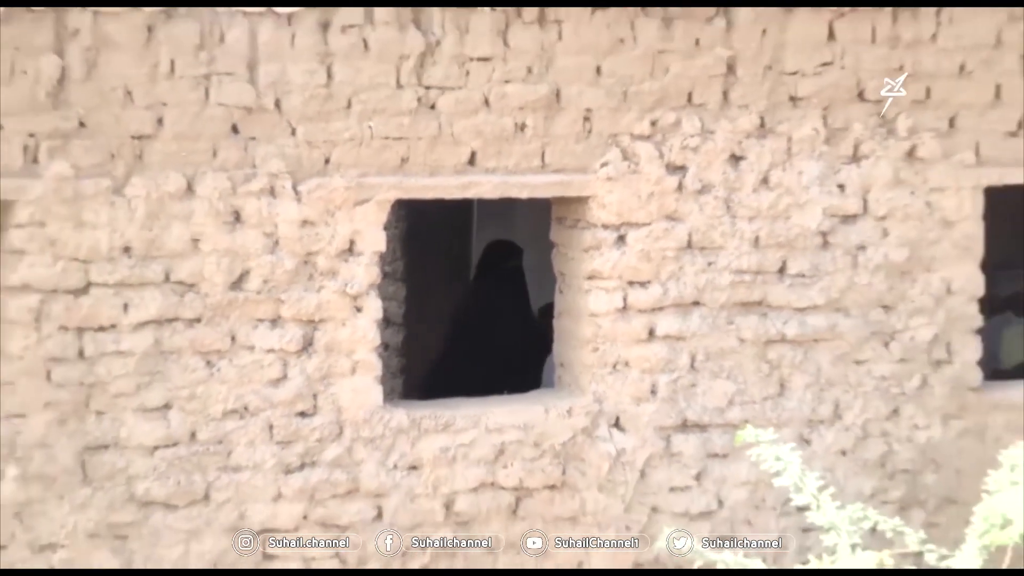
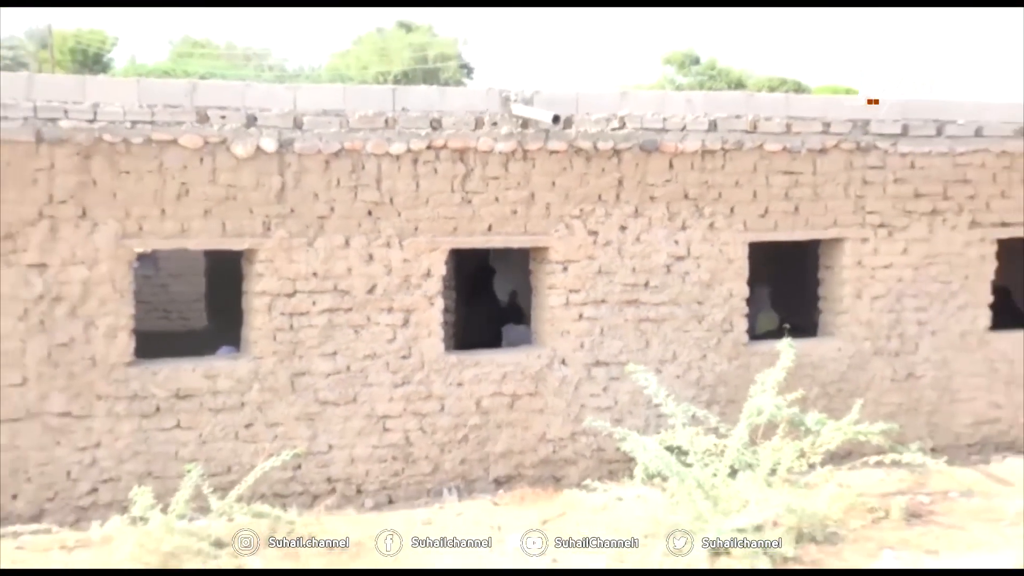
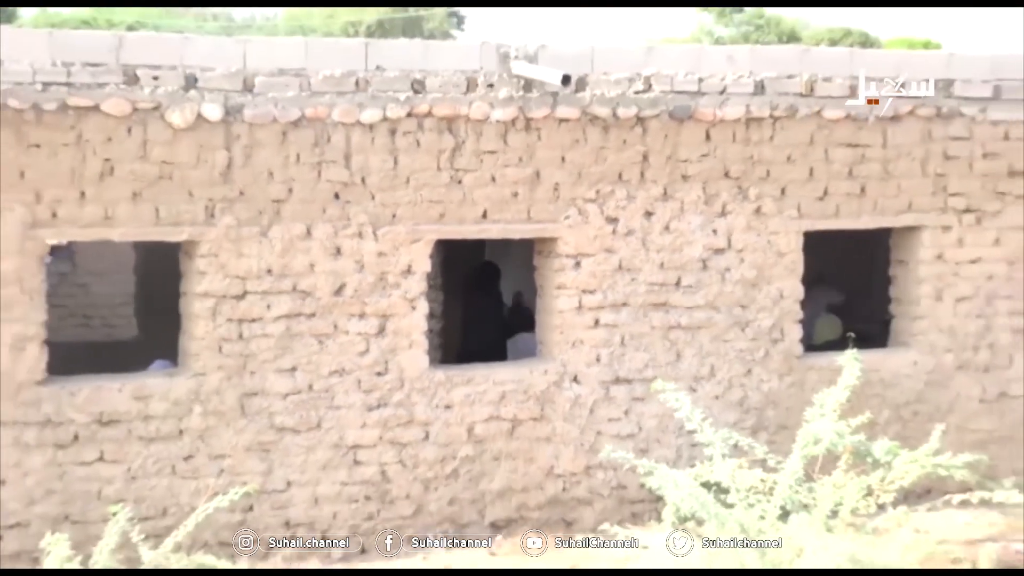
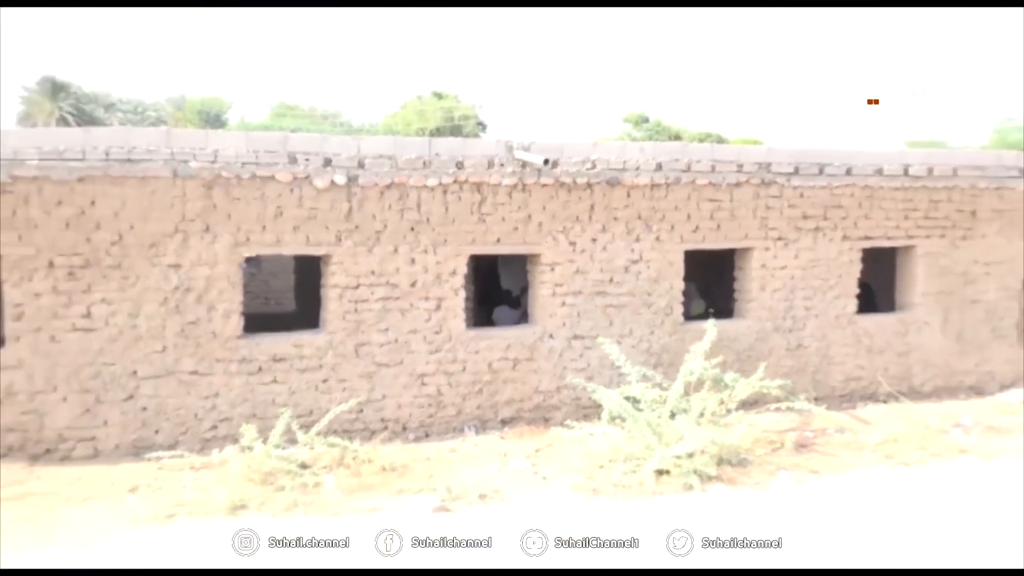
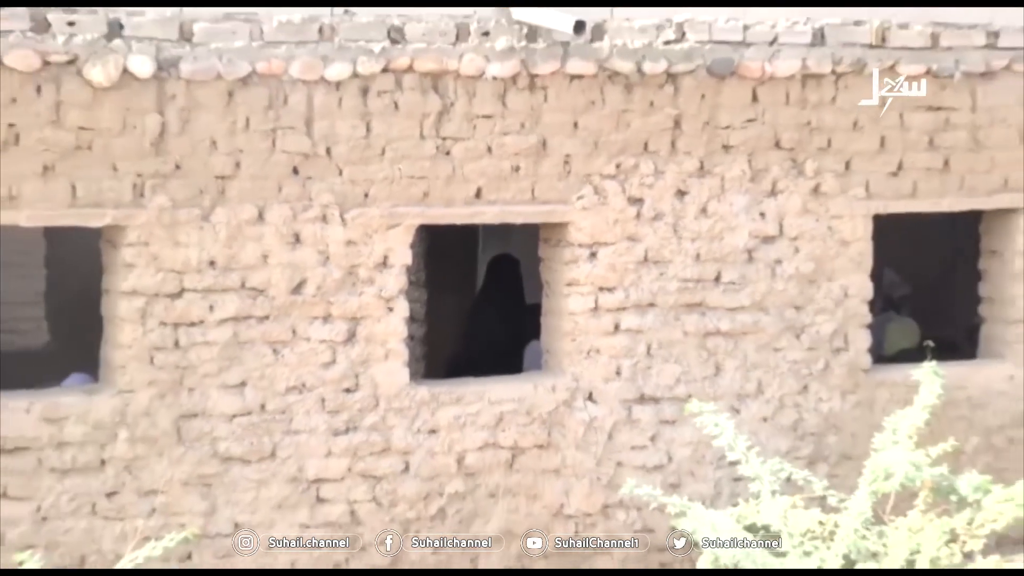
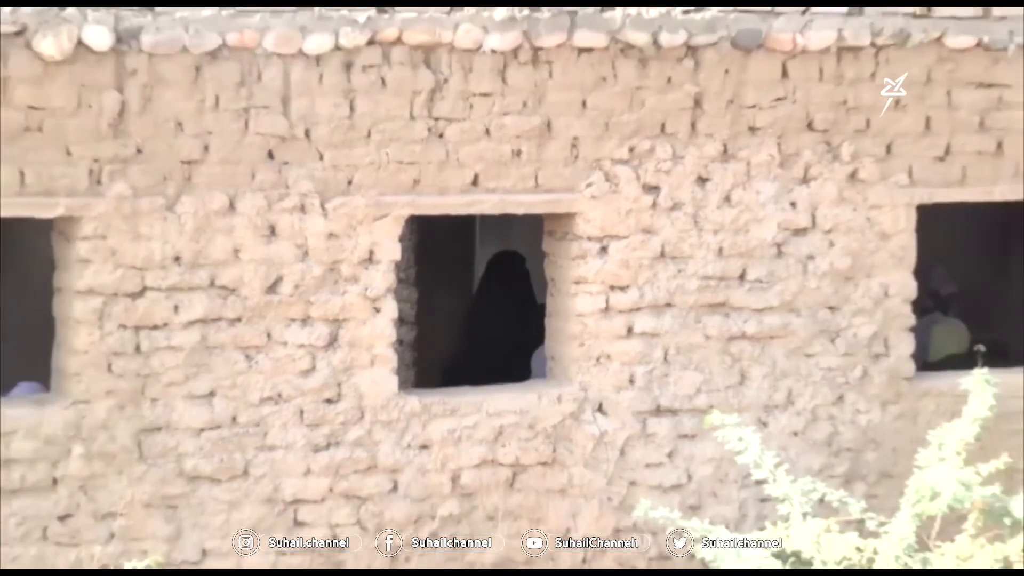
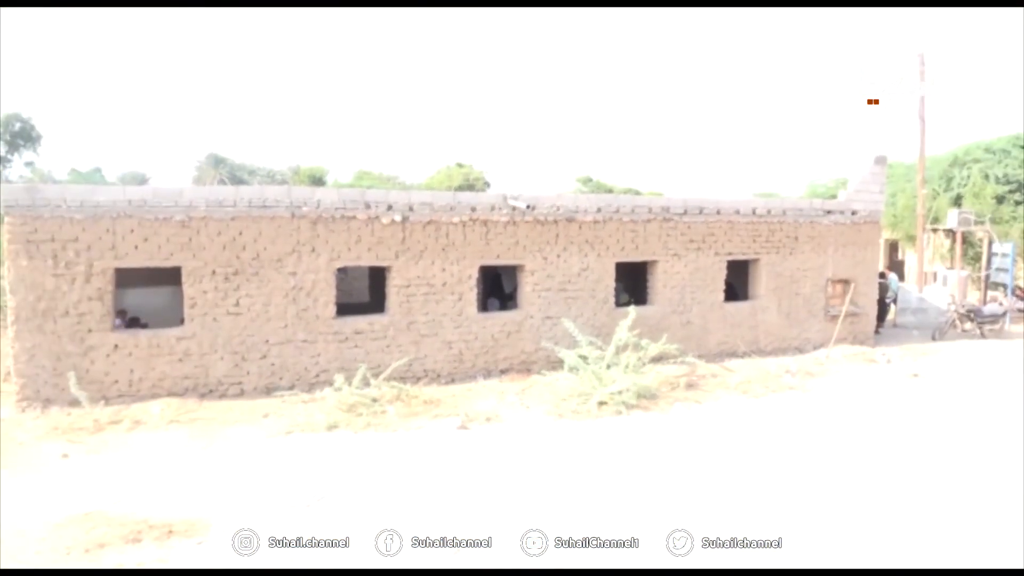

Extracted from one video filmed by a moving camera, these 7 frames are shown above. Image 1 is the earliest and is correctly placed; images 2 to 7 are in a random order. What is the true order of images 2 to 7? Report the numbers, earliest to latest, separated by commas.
6, 5, 3, 2, 4, 7
